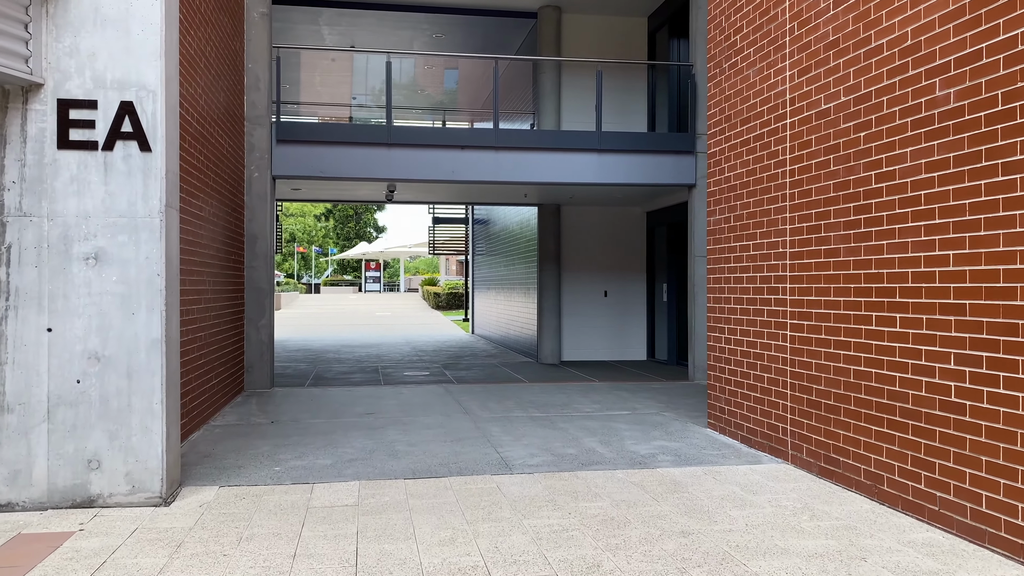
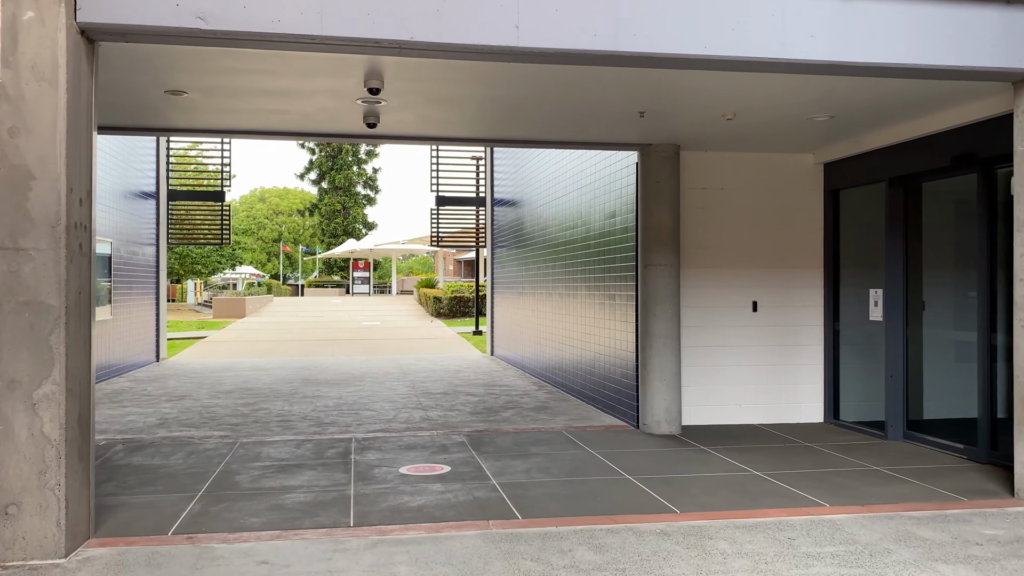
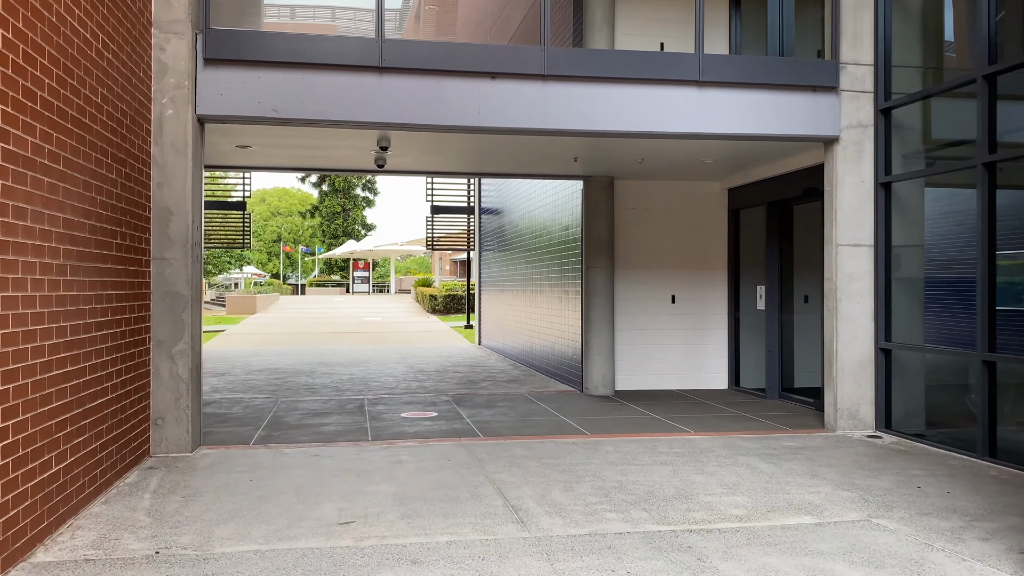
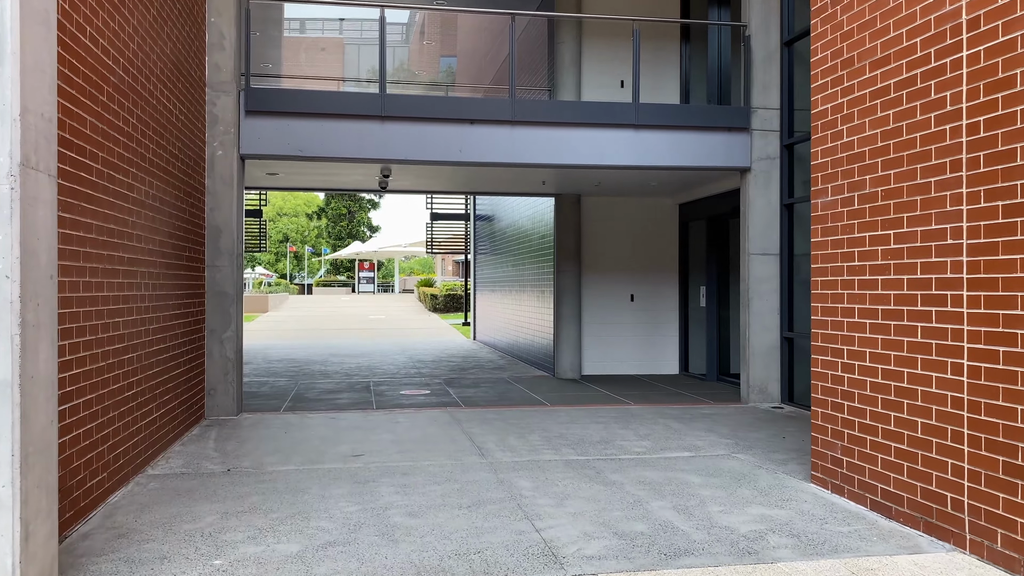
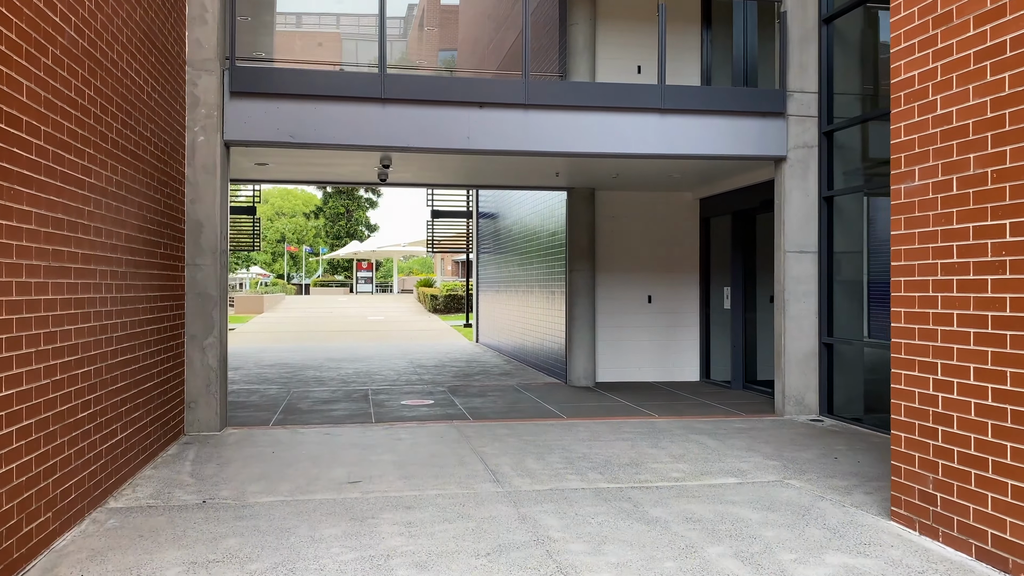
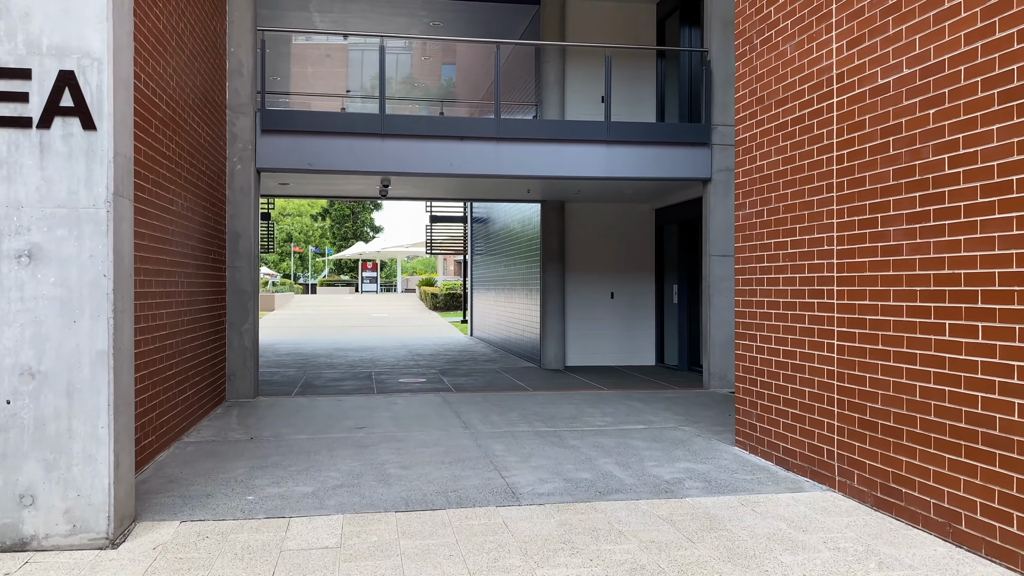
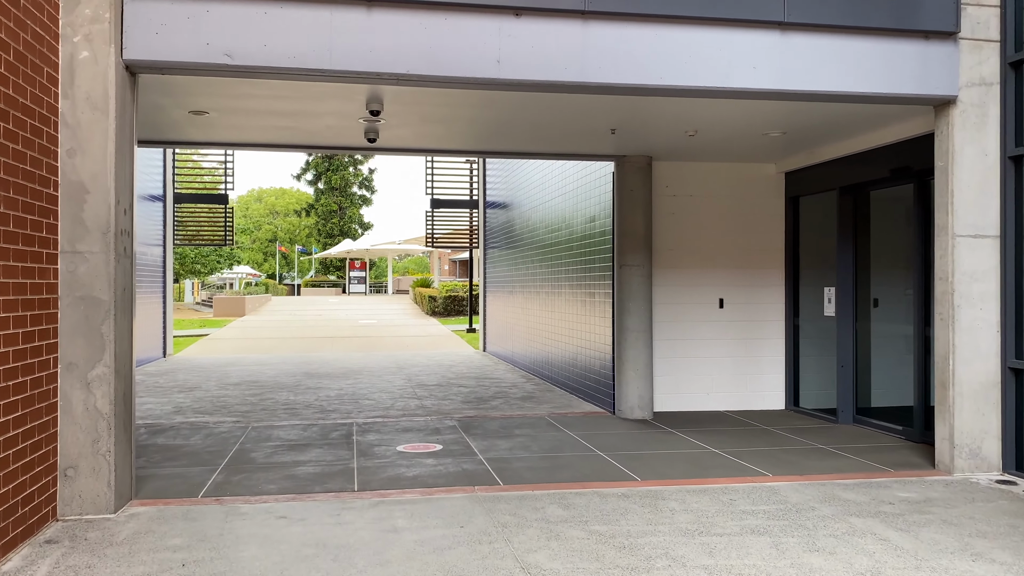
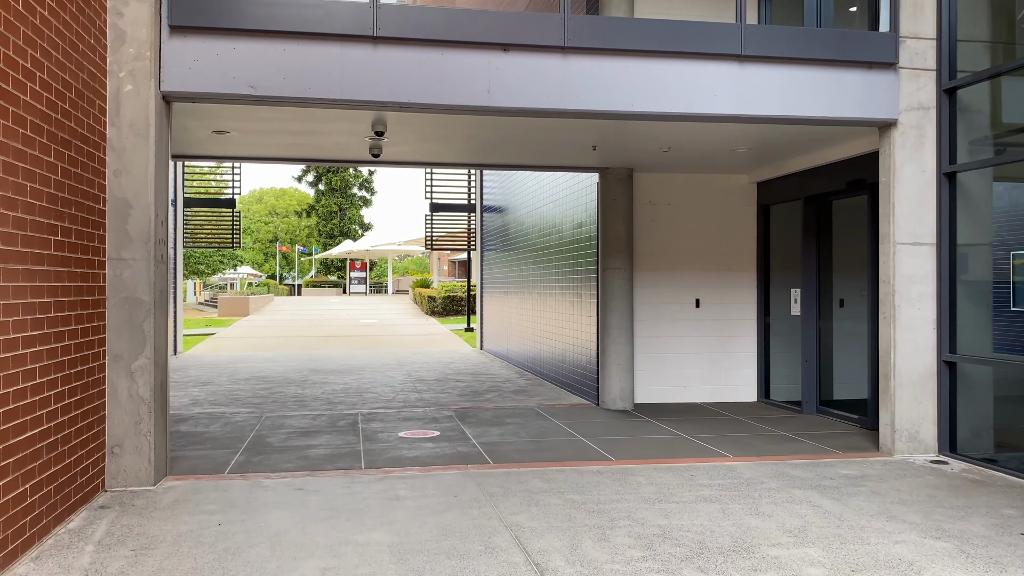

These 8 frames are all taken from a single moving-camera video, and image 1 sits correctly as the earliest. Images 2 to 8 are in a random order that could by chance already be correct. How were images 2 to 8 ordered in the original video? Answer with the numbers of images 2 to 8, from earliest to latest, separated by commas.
6, 4, 5, 3, 8, 7, 2
